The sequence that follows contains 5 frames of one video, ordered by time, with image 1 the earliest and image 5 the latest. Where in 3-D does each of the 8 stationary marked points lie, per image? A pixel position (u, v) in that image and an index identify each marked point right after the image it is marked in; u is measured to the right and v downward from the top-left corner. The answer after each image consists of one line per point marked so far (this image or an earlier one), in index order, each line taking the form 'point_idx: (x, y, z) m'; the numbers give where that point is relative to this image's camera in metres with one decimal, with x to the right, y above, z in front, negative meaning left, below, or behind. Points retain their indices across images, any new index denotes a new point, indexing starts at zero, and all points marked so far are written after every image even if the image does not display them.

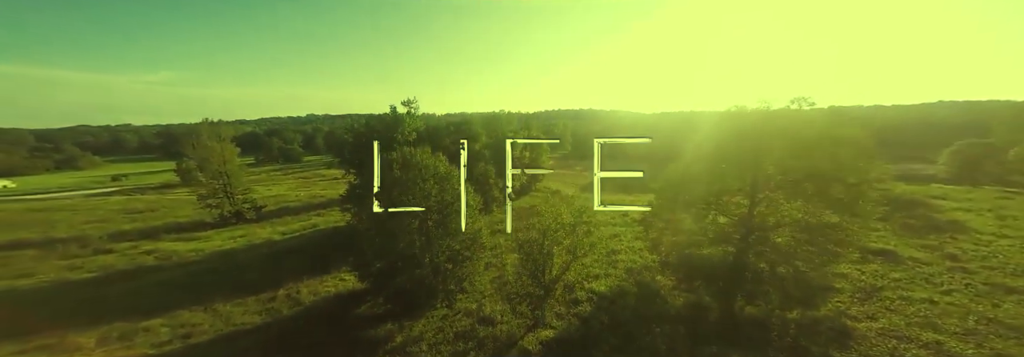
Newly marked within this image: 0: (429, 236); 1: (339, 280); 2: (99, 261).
0: (-3.4, -2.1, +15.1) m
1: (-7.7, -4.5, +17.8) m
2: (-19.5, -4.1, +18.7) m
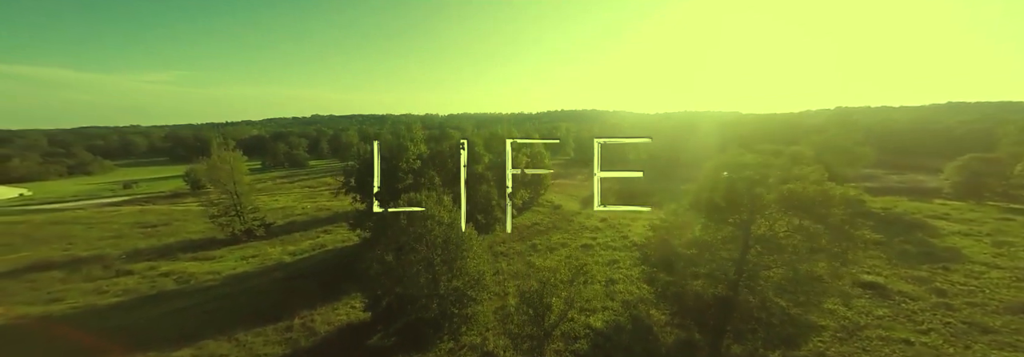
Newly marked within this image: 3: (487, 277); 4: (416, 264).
0: (-3.2, -3.9, +16.0) m
1: (-7.6, -6.1, +18.8) m
2: (-19.4, -5.2, +19.5) m
3: (-1.1, -4.2, +16.6) m
4: (-3.9, -3.5, +16.2) m
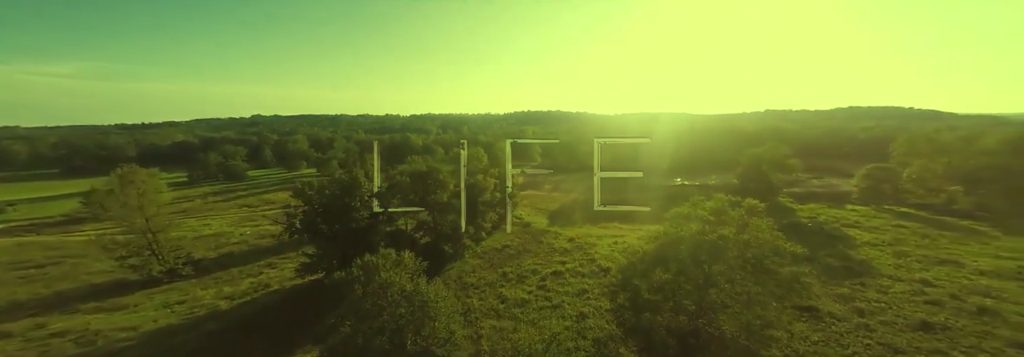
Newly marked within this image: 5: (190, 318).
0: (-4.0, -5.9, +14.3) m
1: (-8.8, -7.9, +16.6) m
2: (-20.6, -6.8, +15.9) m
3: (-2.0, -6.1, +15.2) m
4: (-4.8, -5.5, +14.4) m
5: (-15.5, -6.6, +19.0) m
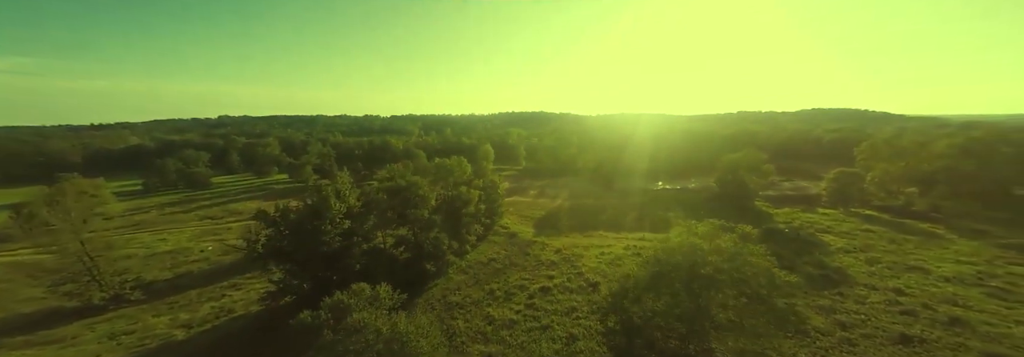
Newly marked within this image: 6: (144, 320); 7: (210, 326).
0: (-4.3, -6.7, +12.9) m
1: (-9.2, -8.7, +14.9) m
2: (-20.9, -7.5, +13.6) m
3: (-2.4, -6.9, +13.9) m
4: (-5.1, -6.2, +13.0) m
5: (-16.0, -7.3, +17.0) m
6: (-17.8, -6.8, +19.2) m
7: (-14.5, -6.9, +19.0) m
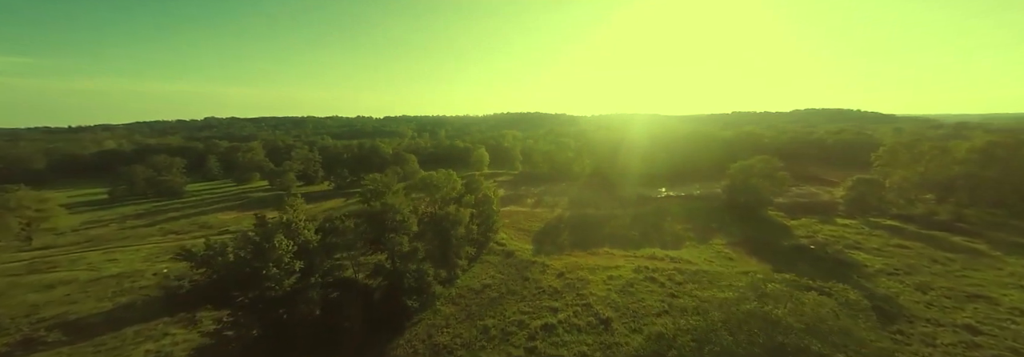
0: (-4.7, -7.5, +9.2) m
1: (-9.6, -9.4, +11.4) m
2: (-21.4, -8.2, +10.6) m
3: (-2.8, -7.8, +10.1) m
4: (-5.5, -7.0, +9.3) m
5: (-16.2, -8.0, +13.8) m
6: (-17.9, -7.4, +16.1) m
7: (-14.7, -7.7, +15.7) m
